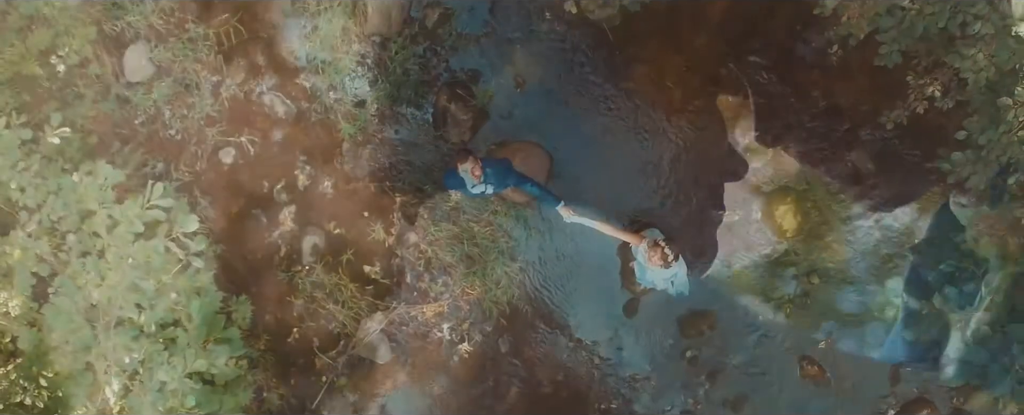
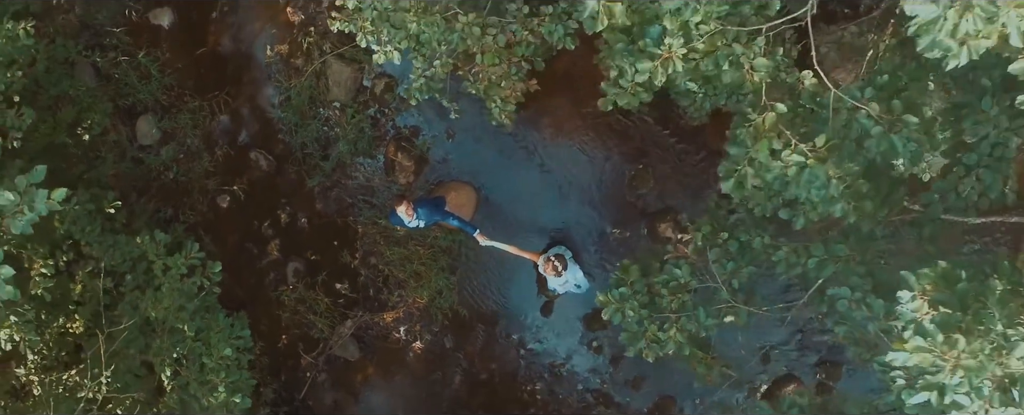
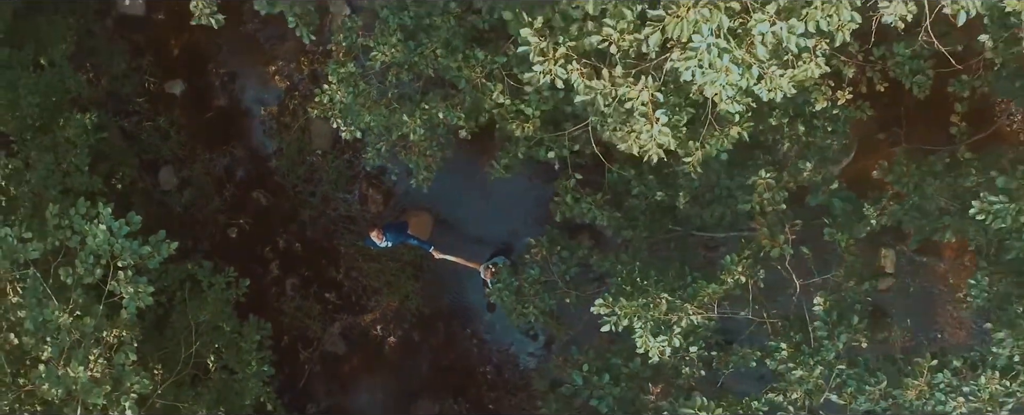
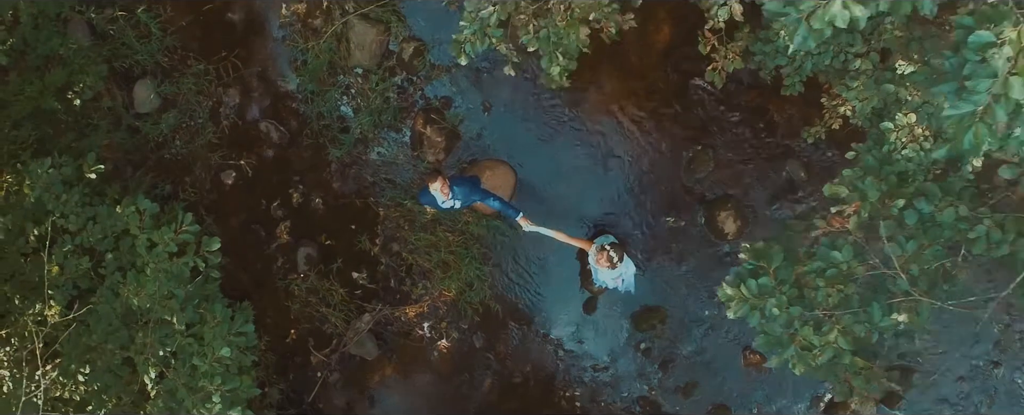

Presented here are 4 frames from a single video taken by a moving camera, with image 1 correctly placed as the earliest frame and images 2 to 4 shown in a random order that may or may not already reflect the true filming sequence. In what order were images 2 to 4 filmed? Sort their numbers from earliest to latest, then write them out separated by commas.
4, 2, 3
